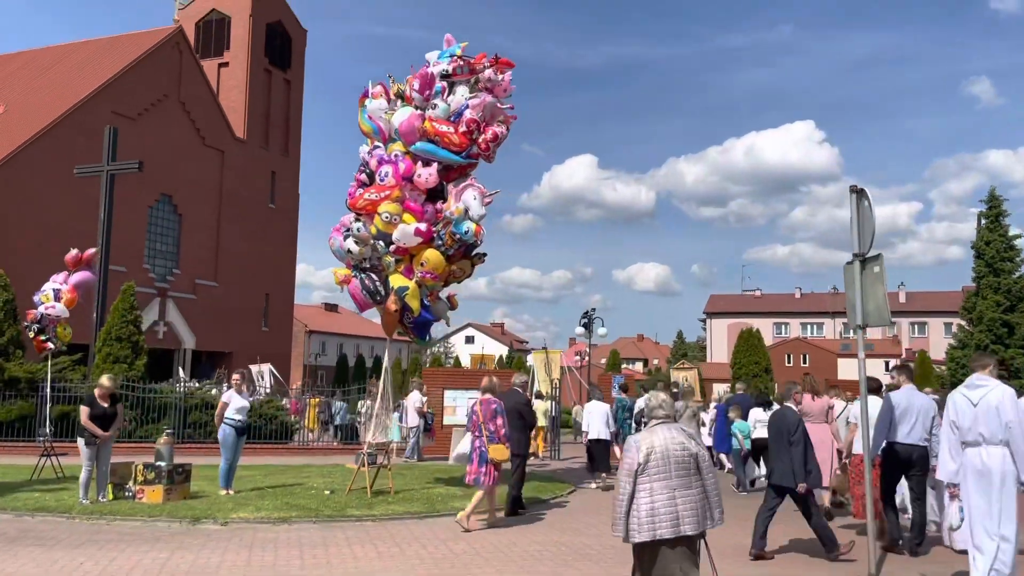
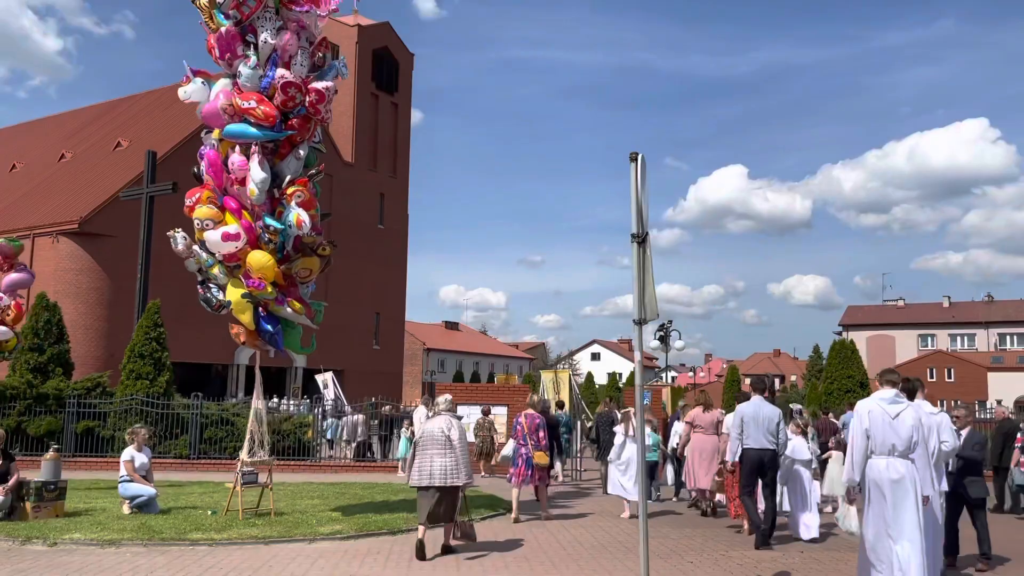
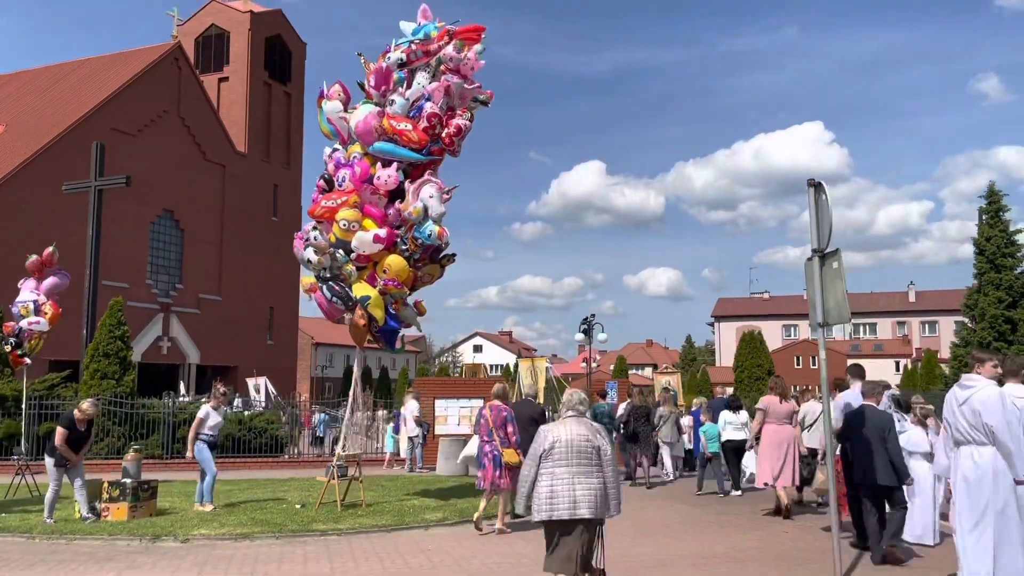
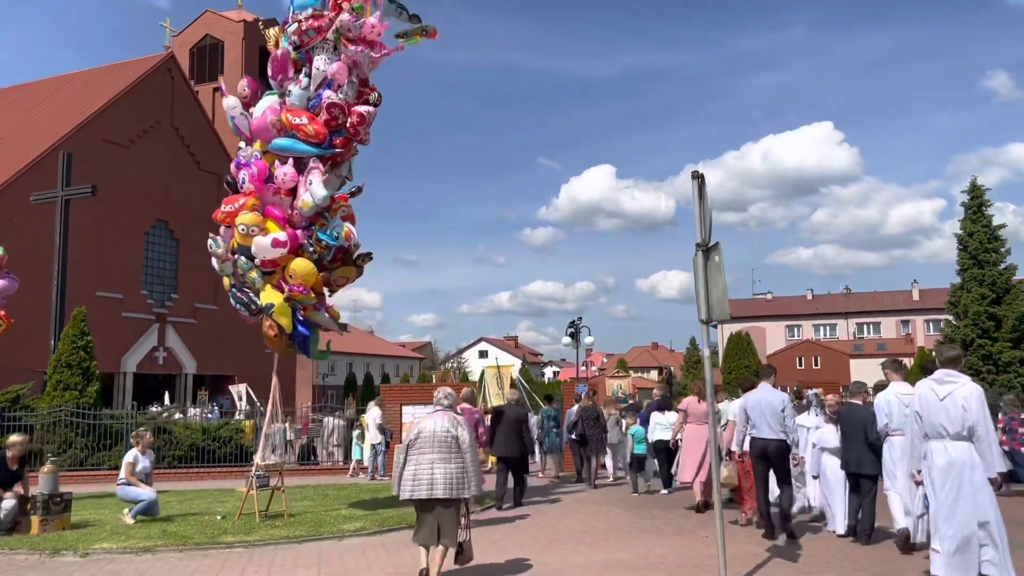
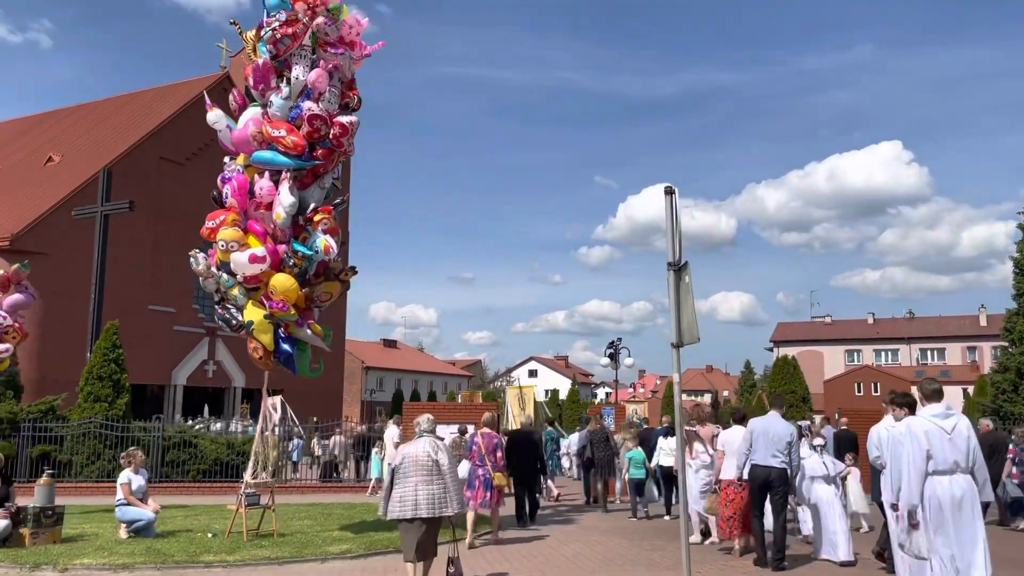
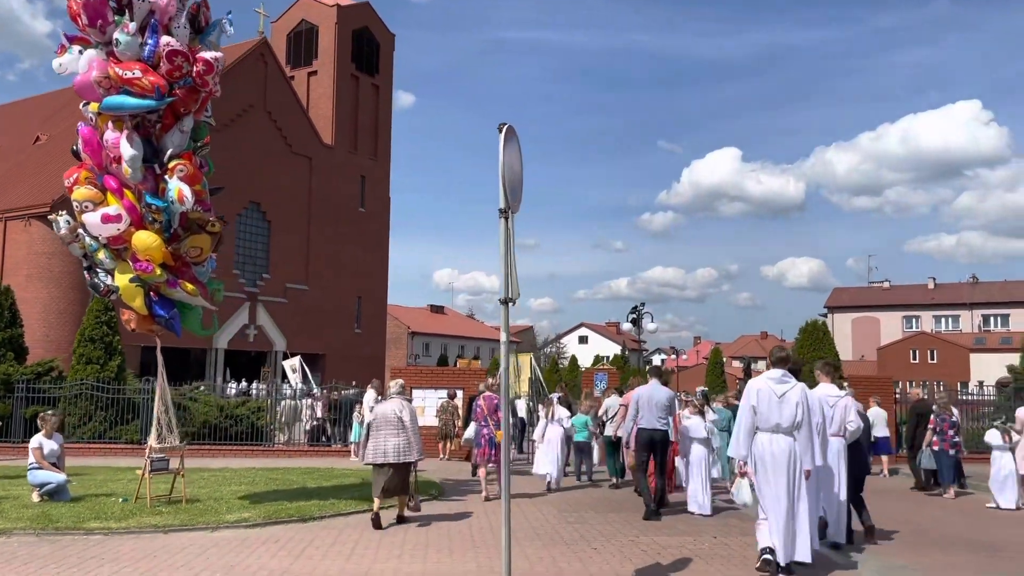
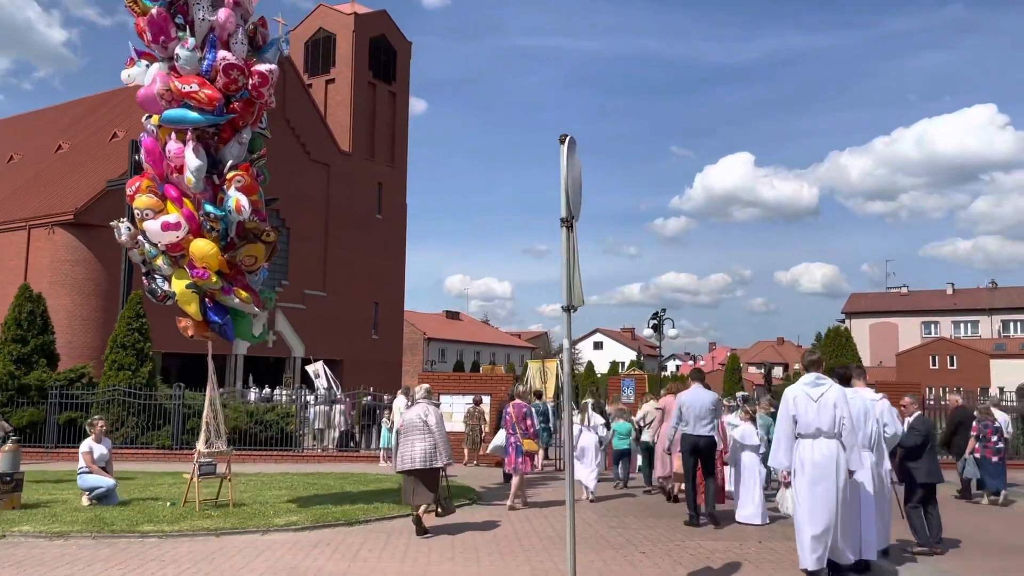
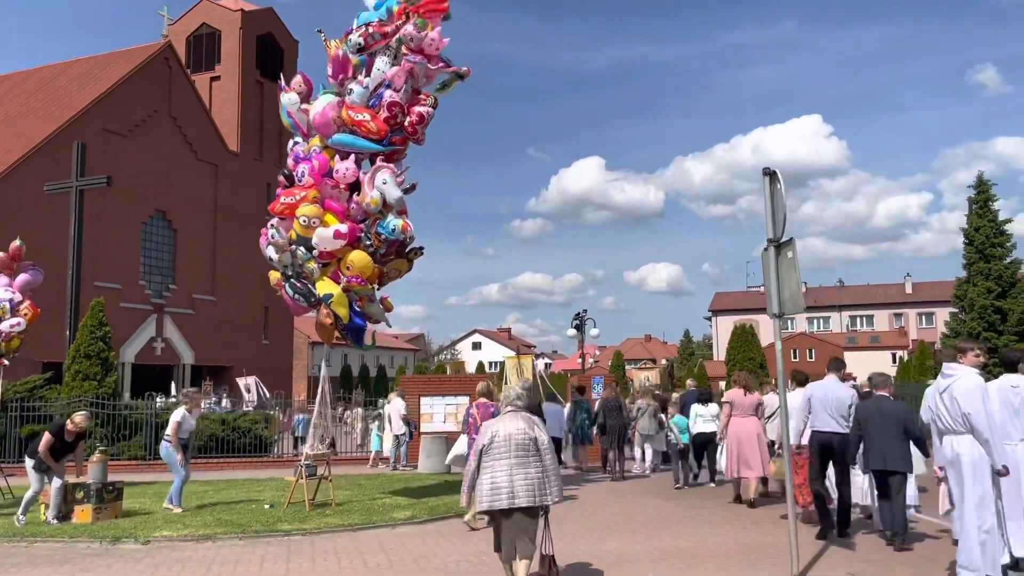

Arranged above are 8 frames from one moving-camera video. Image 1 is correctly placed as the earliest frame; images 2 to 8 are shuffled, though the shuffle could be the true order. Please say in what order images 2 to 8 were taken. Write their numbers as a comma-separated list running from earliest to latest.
3, 8, 4, 5, 2, 7, 6
